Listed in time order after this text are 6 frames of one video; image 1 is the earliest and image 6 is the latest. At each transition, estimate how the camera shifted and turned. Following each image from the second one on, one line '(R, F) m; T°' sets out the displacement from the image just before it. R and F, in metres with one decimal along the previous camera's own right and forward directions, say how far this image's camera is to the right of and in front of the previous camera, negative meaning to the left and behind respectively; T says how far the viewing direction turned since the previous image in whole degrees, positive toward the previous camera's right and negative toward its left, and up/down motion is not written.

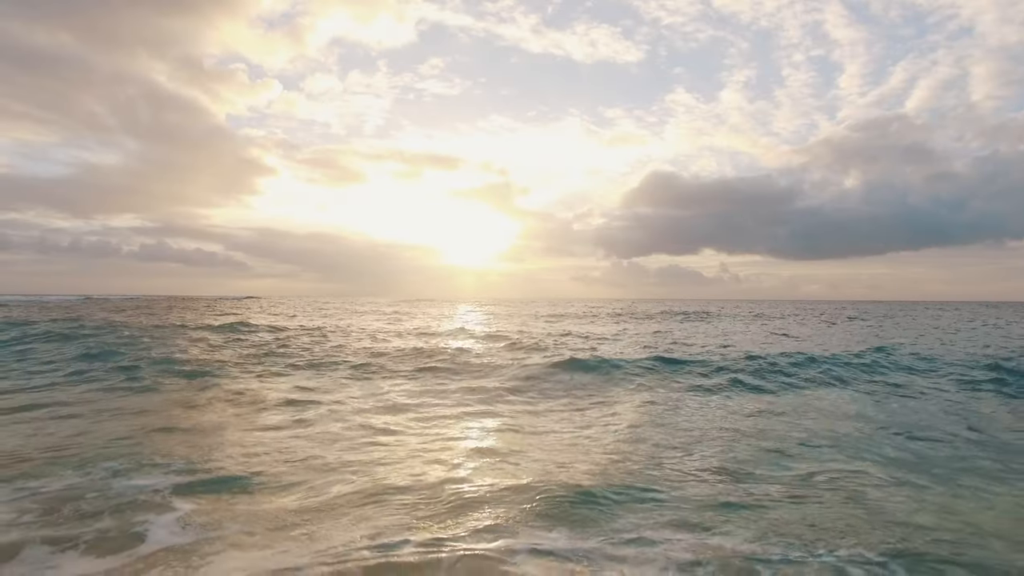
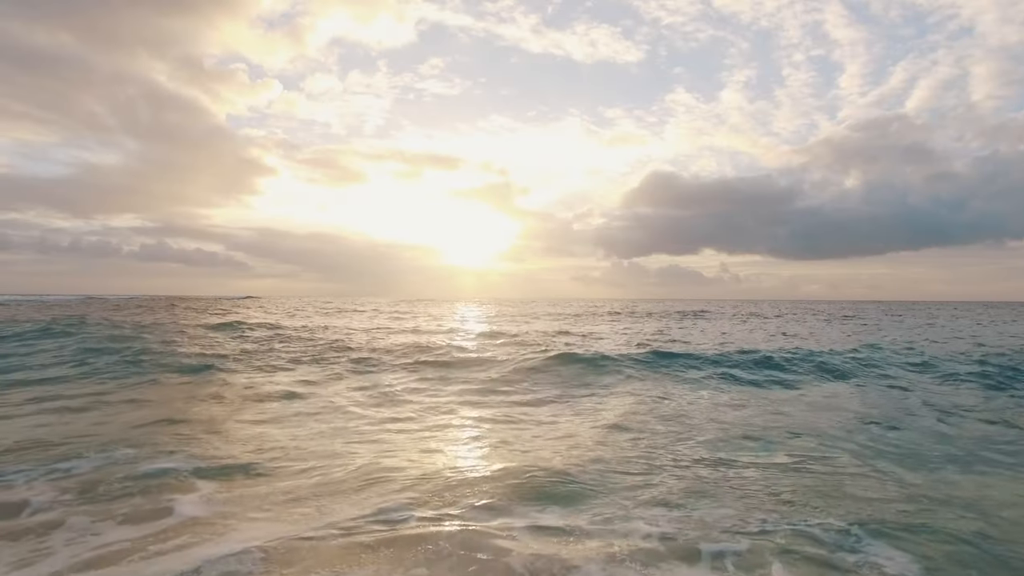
(-2.3, -0.5) m; 0°
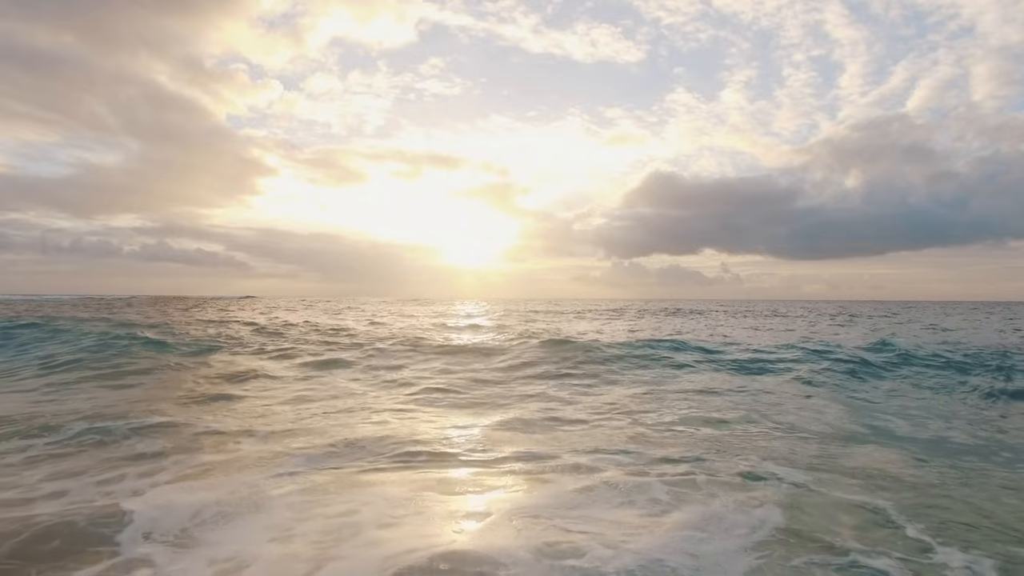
(-0.3, -0.4) m; 0°
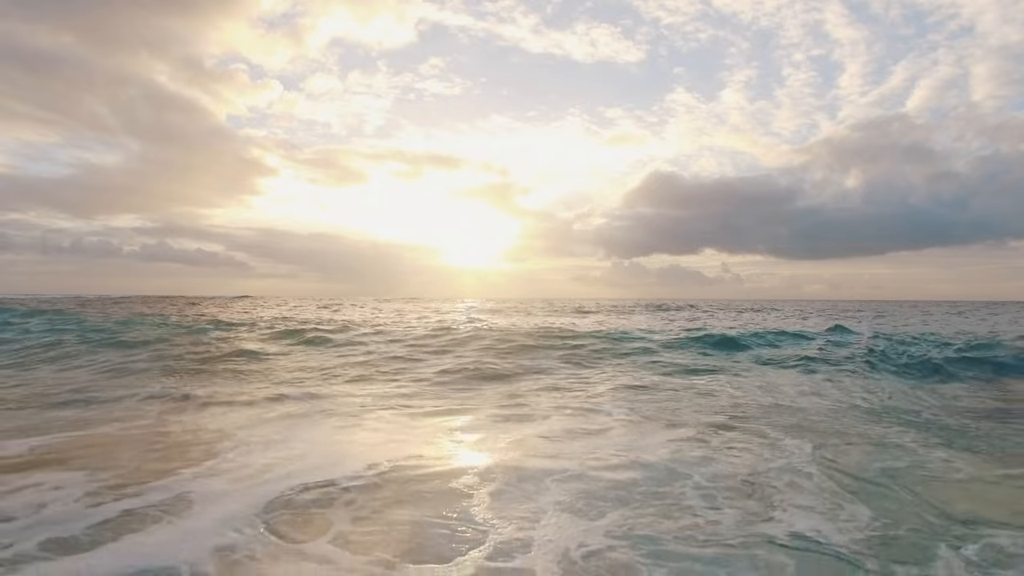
(-0.2, -0.5) m; 0°
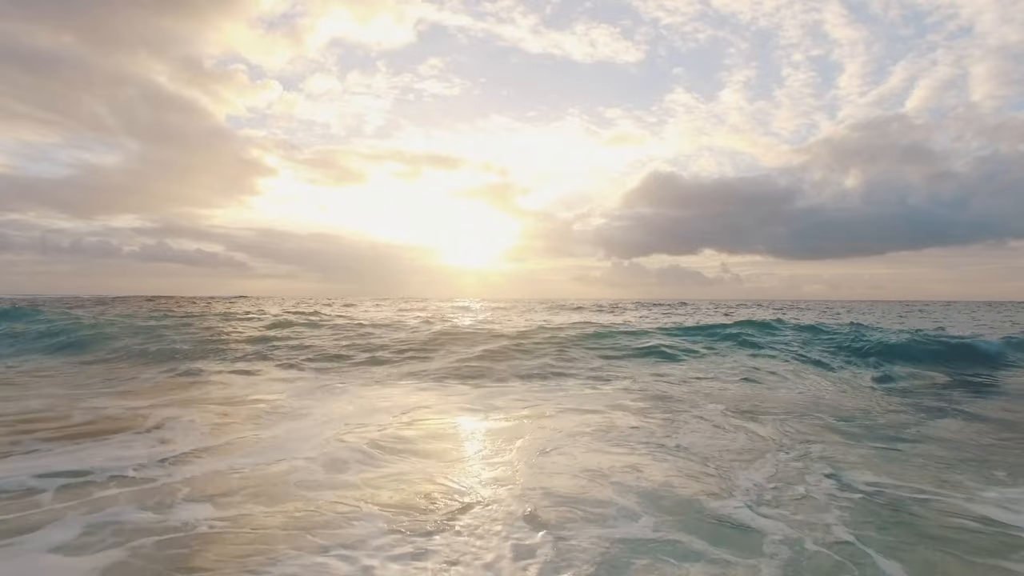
(-0.6, -0.3) m; 0°
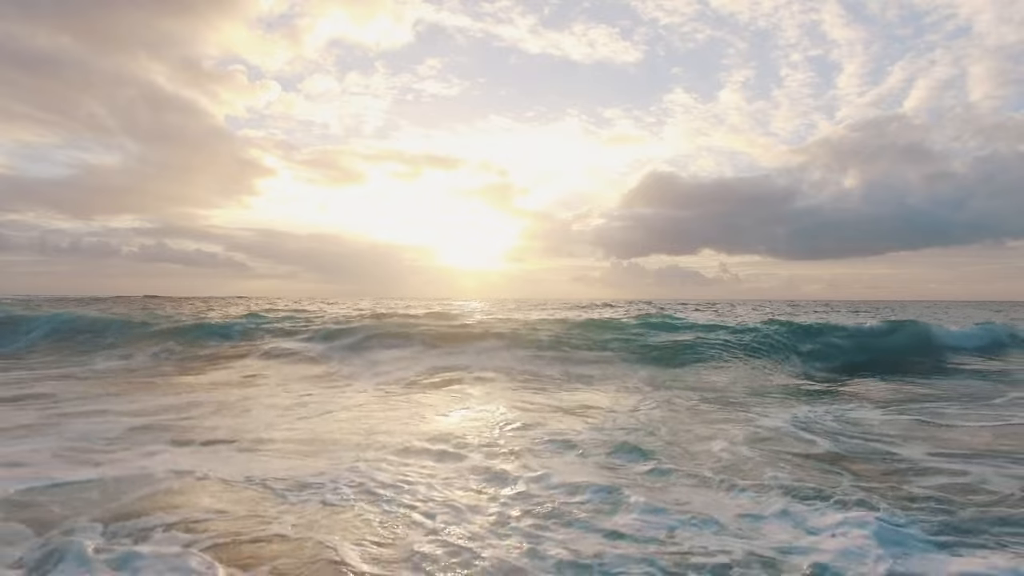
(-0.2, -0.5) m; 0°
